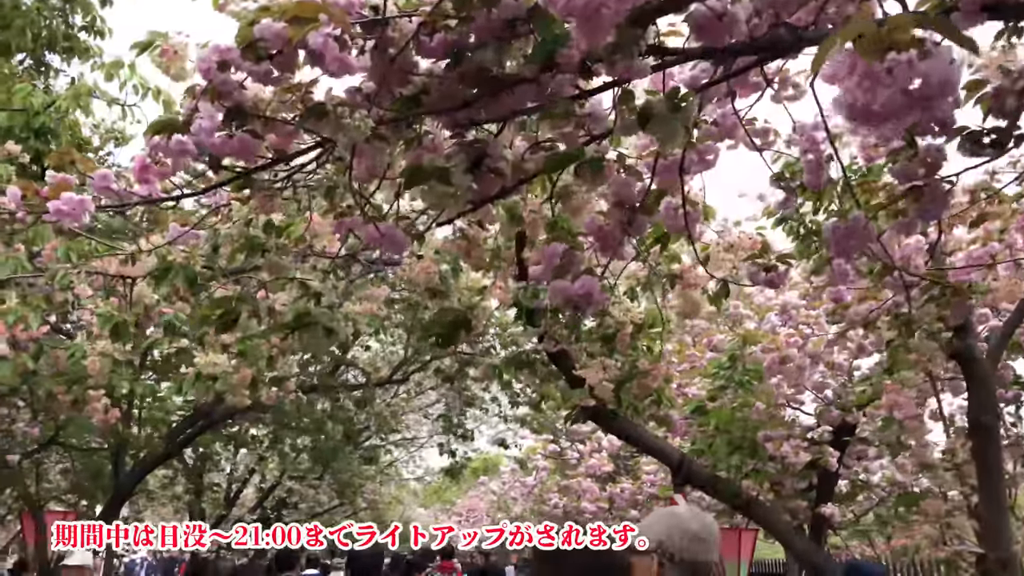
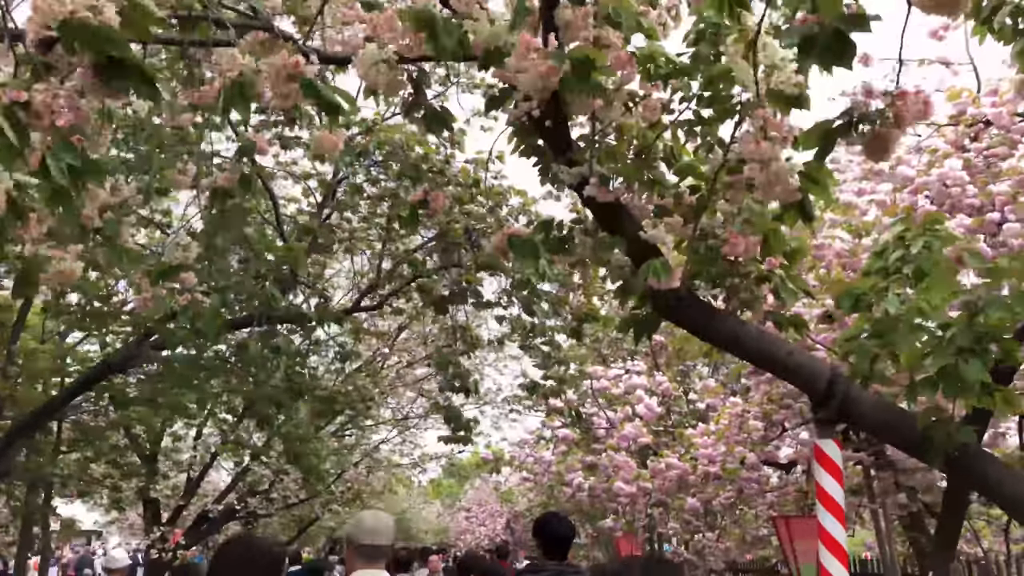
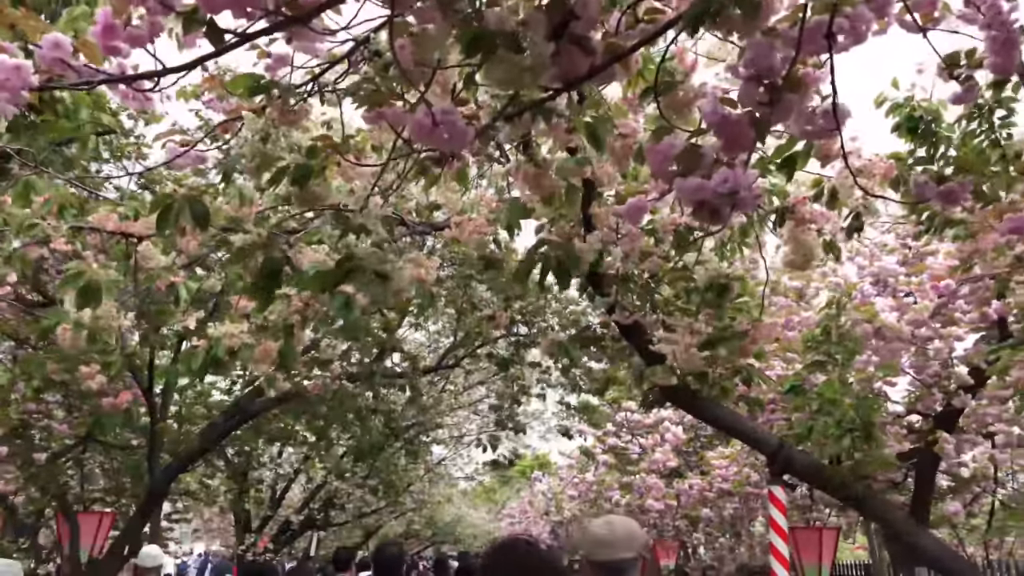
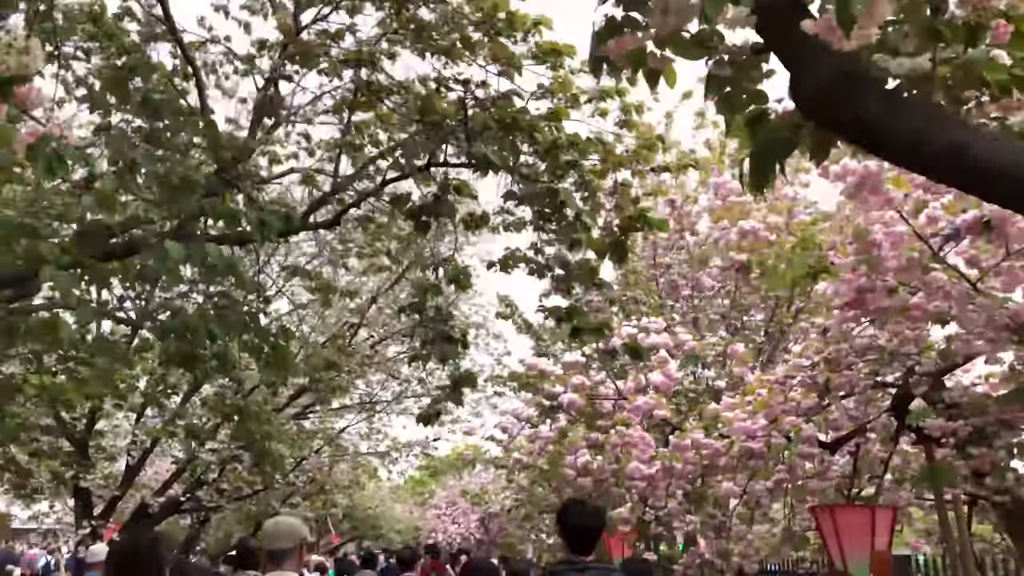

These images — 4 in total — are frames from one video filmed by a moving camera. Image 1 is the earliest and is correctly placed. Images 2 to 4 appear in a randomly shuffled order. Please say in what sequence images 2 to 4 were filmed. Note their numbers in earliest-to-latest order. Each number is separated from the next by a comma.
3, 2, 4
